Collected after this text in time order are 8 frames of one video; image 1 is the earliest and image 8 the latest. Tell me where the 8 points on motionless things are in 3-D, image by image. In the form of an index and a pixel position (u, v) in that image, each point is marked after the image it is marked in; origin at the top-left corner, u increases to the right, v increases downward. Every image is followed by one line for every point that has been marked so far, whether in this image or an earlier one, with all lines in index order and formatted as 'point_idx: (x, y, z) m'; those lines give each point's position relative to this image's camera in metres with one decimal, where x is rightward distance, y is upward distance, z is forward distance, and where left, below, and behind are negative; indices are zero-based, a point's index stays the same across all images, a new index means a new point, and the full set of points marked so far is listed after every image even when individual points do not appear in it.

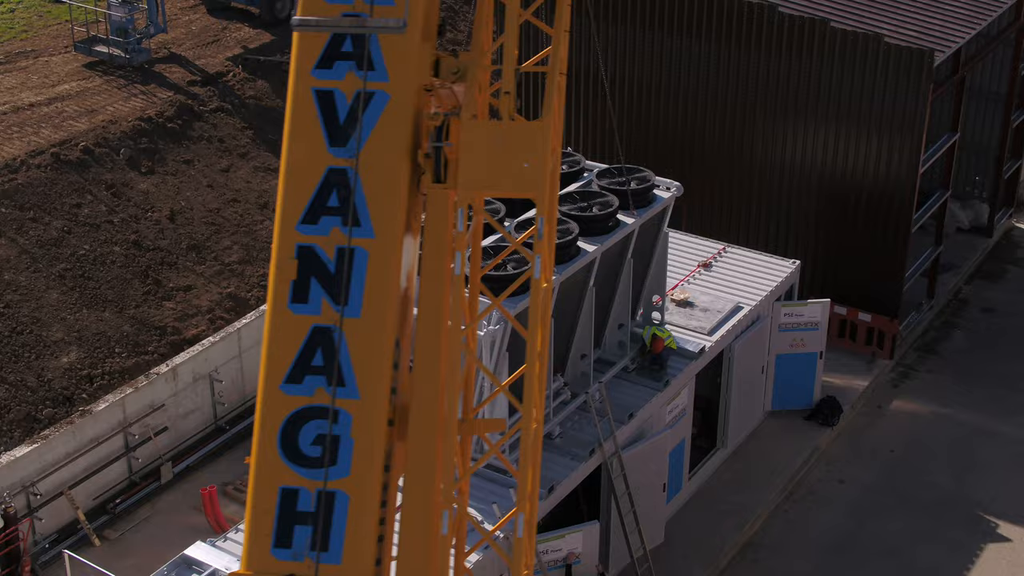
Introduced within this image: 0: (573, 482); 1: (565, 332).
0: (+0.6, -2.0, +12.3) m
1: (+0.6, -0.5, +13.0) m
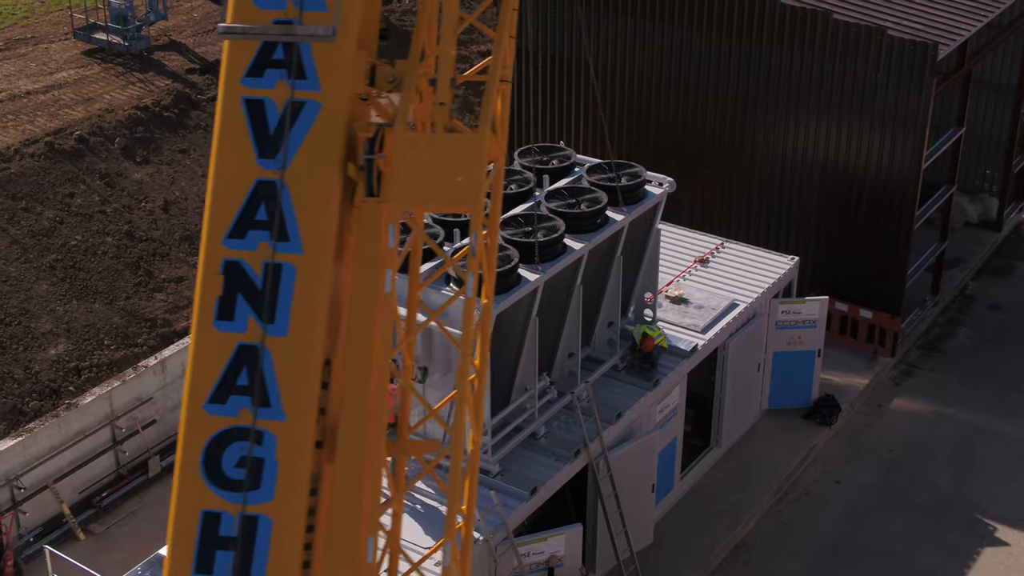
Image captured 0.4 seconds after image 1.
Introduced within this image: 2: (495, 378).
0: (+0.5, -2.0, +12.1) m
1: (+0.4, -0.5, +12.8) m
2: (-0.2, -0.9, +12.1) m
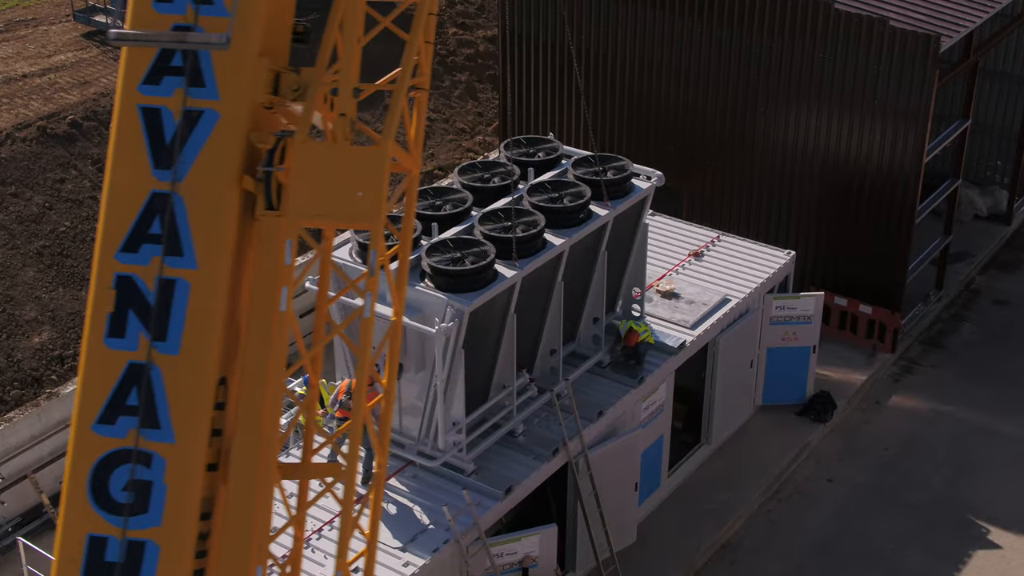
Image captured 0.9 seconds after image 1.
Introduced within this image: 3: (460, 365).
0: (+0.2, -2.0, +11.9) m
1: (+0.2, -0.4, +12.6) m
2: (-0.4, -0.9, +11.9) m
3: (-0.5, -0.7, +11.3) m
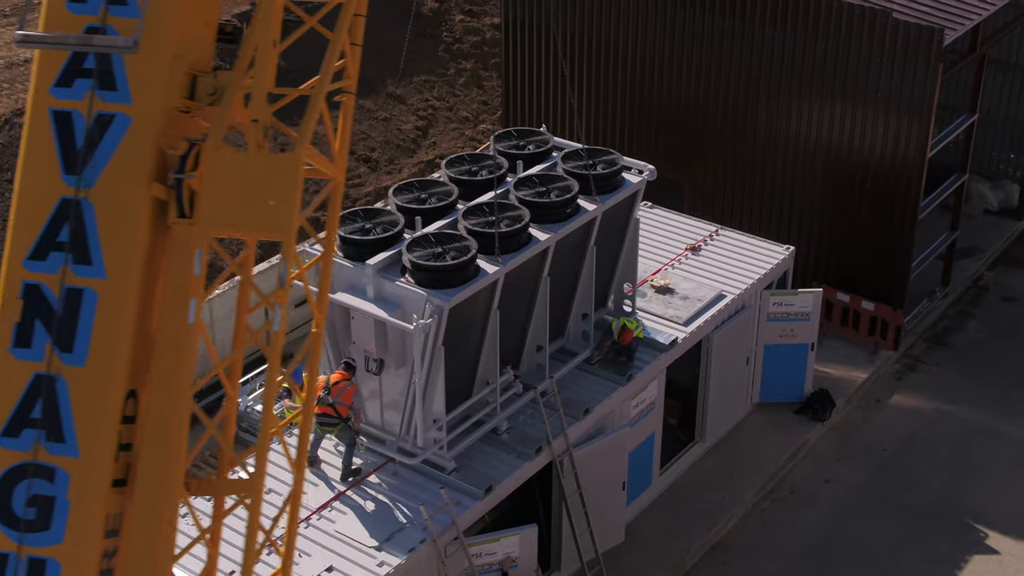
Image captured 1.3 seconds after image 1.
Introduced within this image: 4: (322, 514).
0: (0.0, -1.9, +11.8) m
1: (+0.1, -0.4, +12.4) m
2: (-0.6, -0.8, +11.8) m
3: (-0.7, -0.7, +11.2) m
4: (-1.8, -2.1, +11.2) m
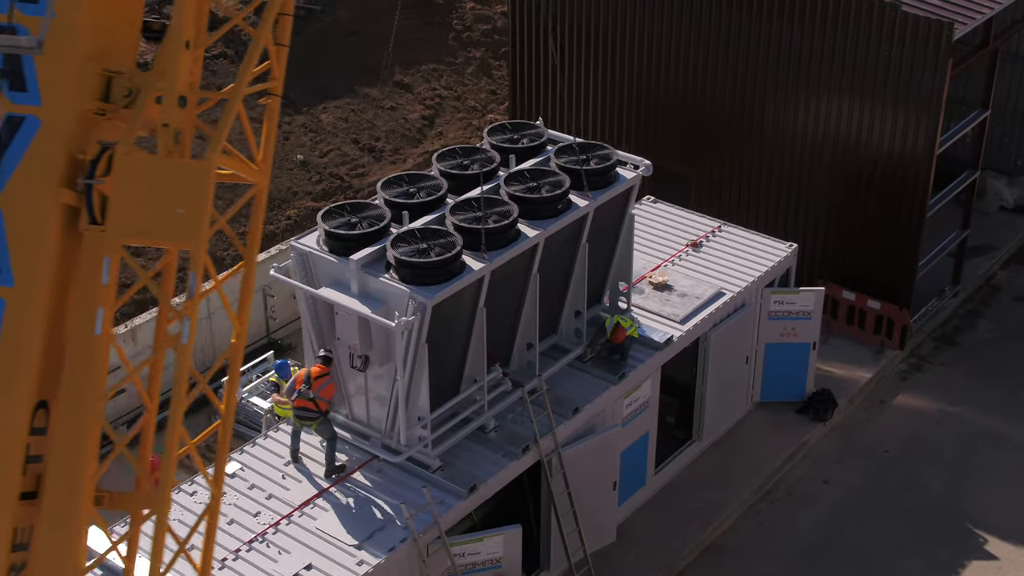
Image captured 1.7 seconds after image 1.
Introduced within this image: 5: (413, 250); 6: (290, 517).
0: (-0.1, -1.9, +11.6) m
1: (0.0, -0.3, +12.3) m
2: (-0.7, -0.8, +11.6) m
3: (-0.8, -0.7, +11.0) m
4: (-1.9, -2.1, +11.1) m
5: (-0.9, +0.3, +11.0) m
6: (-2.1, -2.1, +11.0) m
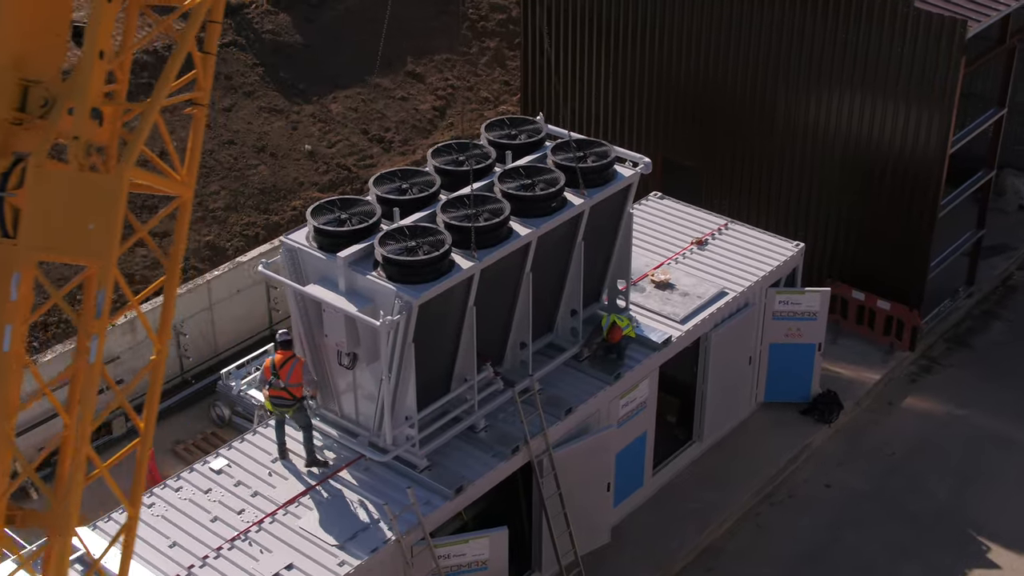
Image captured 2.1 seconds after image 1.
0: (-0.2, -1.9, +11.5) m
1: (-0.1, -0.3, +12.1) m
2: (-0.8, -0.8, +11.5) m
3: (-0.9, -0.6, +10.9) m
4: (-2.1, -2.1, +11.0) m
5: (-1.0, +0.4, +10.8) m
6: (-2.2, -2.1, +10.9) m
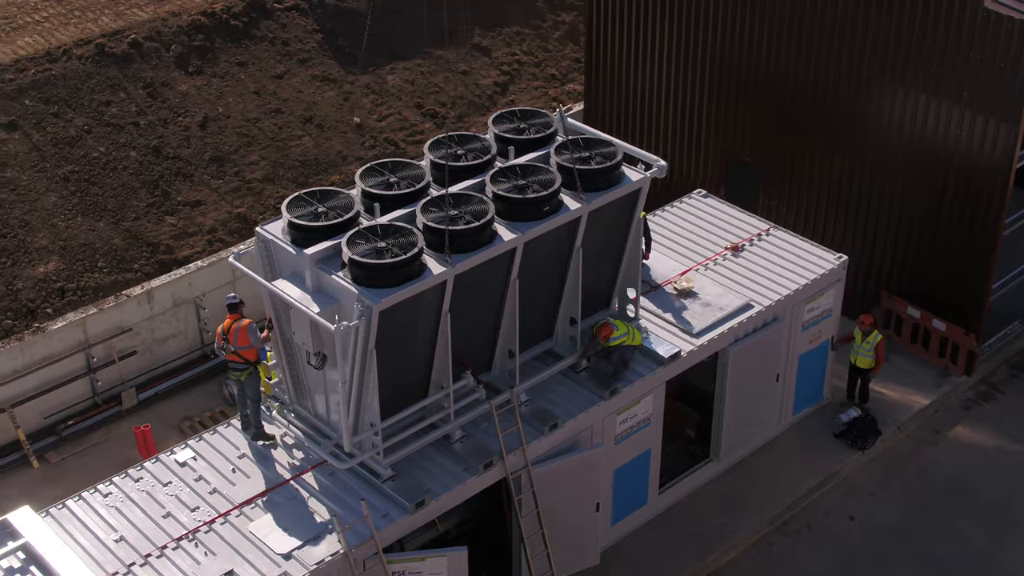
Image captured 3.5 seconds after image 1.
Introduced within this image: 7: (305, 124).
0: (-0.5, -1.9, +10.9) m
1: (-0.2, -0.3, +11.5) m
2: (-1.0, -0.8, +10.9) m
3: (-1.2, -0.7, +10.4) m
4: (-2.4, -2.0, +10.6) m
5: (-1.2, +0.3, +10.3) m
6: (-2.5, -2.0, +10.6) m
7: (-3.3, +2.6, +18.8) m
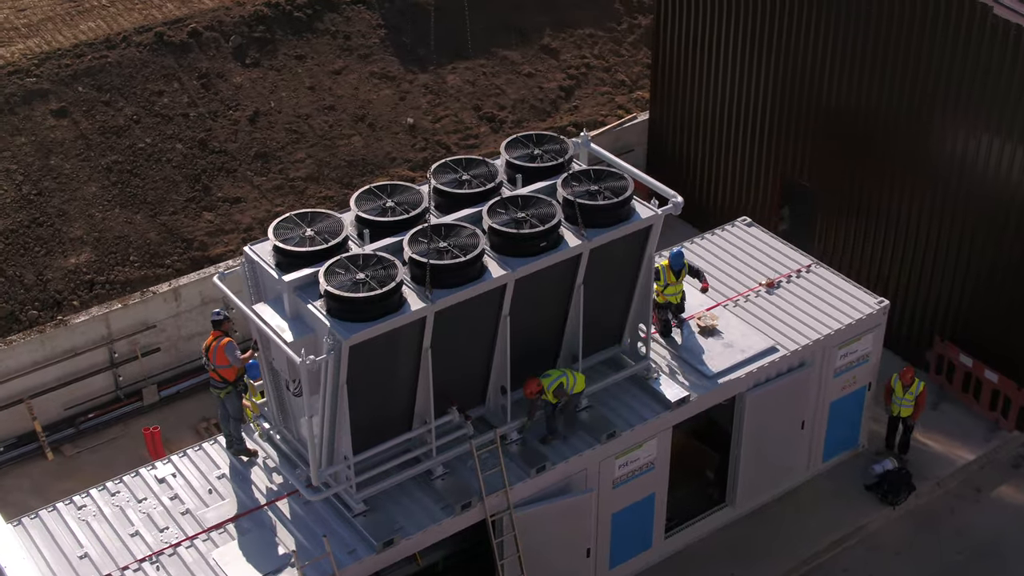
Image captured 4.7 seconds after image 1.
0: (-0.8, -2.2, +10.6) m
1: (-0.3, -0.7, +11.1) m
2: (-1.2, -1.1, +10.6) m
3: (-1.4, -0.9, +10.1) m
4: (-2.7, -2.2, +10.5) m
5: (-1.4, +0.1, +10.0) m
6: (-2.8, -2.2, +10.4) m
7: (-2.4, +2.6, +18.6) m
